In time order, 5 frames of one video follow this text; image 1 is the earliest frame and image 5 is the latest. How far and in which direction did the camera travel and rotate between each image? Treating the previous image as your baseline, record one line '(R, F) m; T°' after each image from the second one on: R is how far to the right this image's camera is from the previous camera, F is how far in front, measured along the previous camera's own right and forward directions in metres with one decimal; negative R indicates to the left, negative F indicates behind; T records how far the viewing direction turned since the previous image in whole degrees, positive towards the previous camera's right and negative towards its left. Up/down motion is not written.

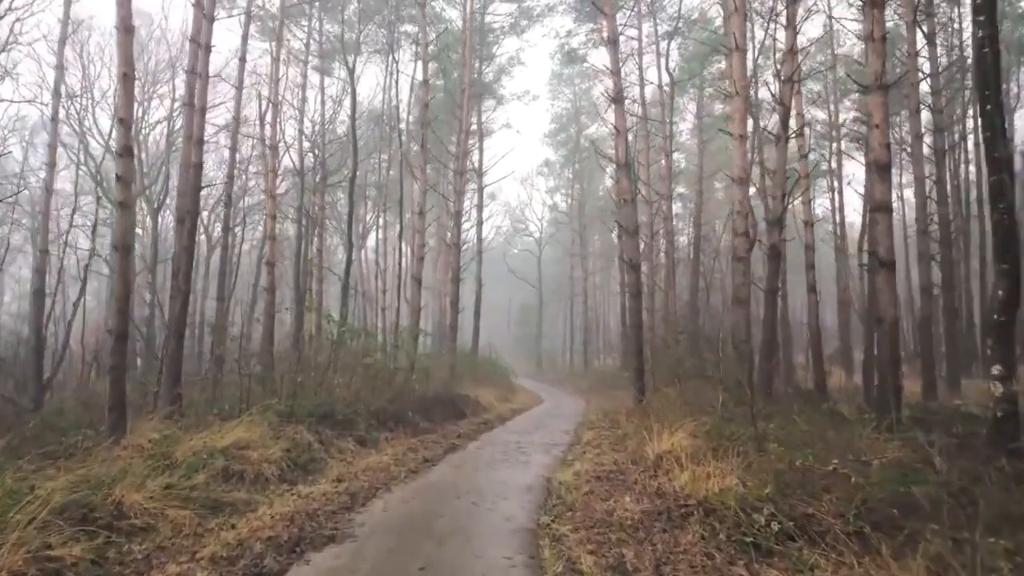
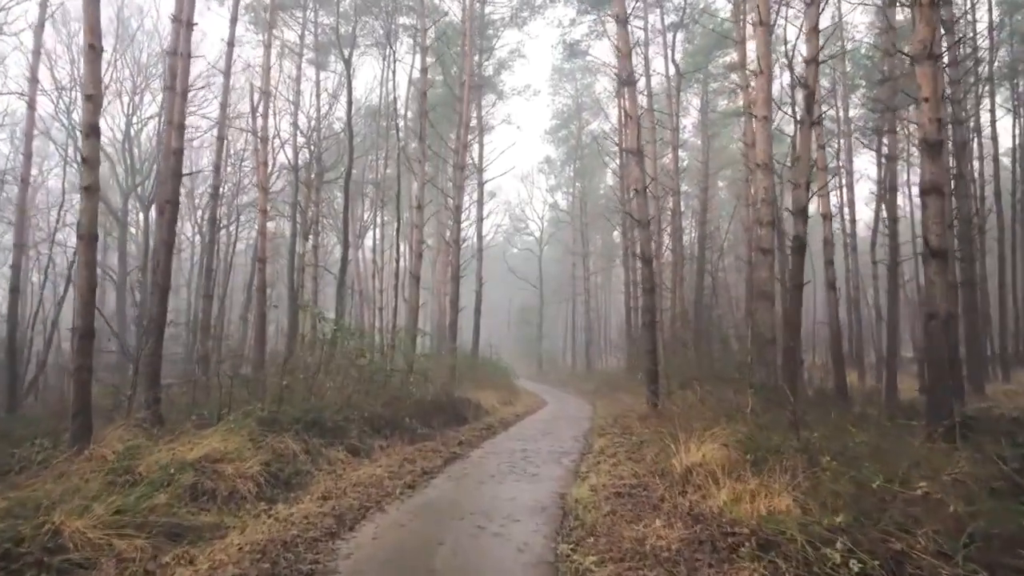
(-0.1, +0.8) m; 0°
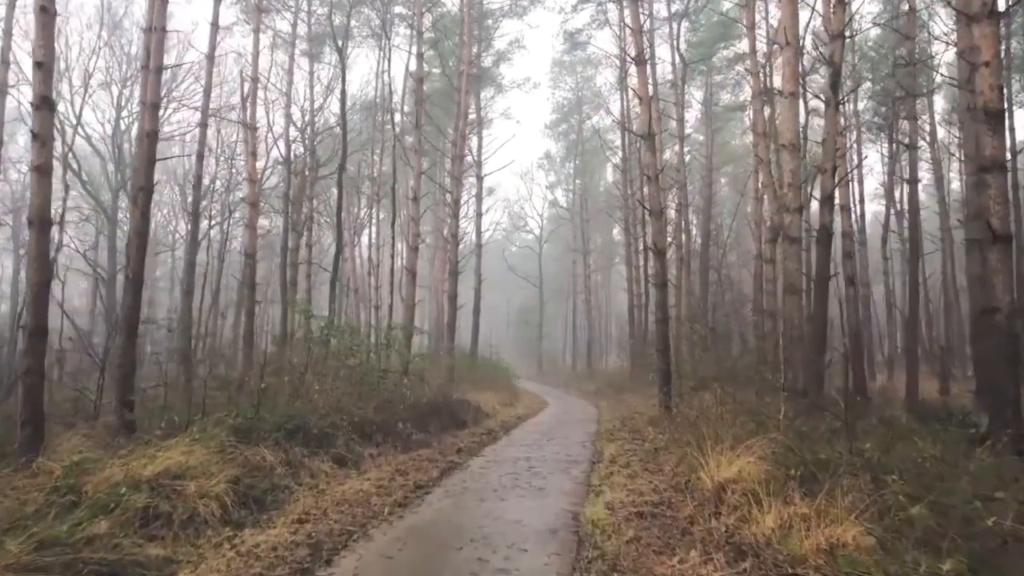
(-0.1, +0.8) m; 0°
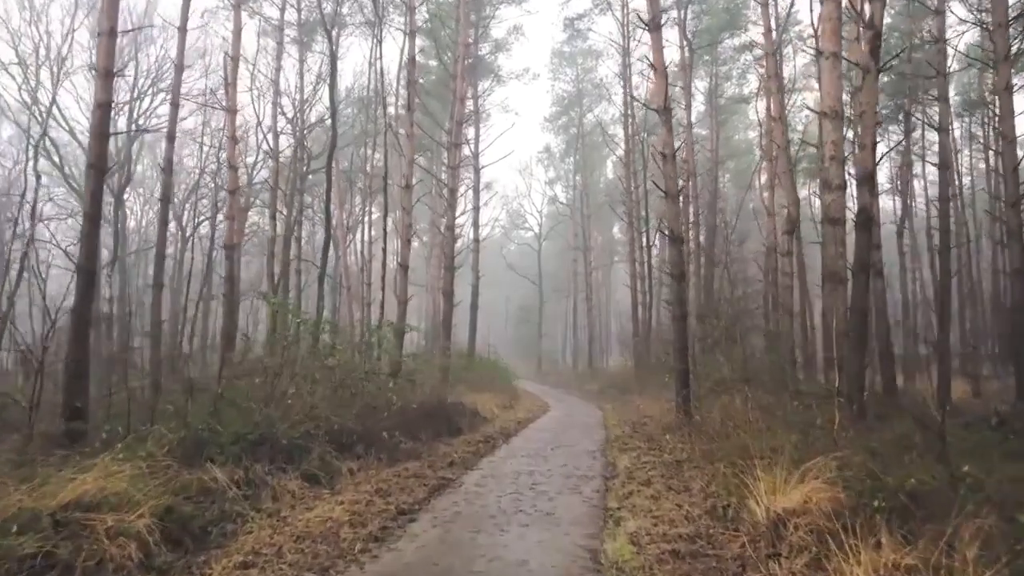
(0.0, +1.1) m; 0°
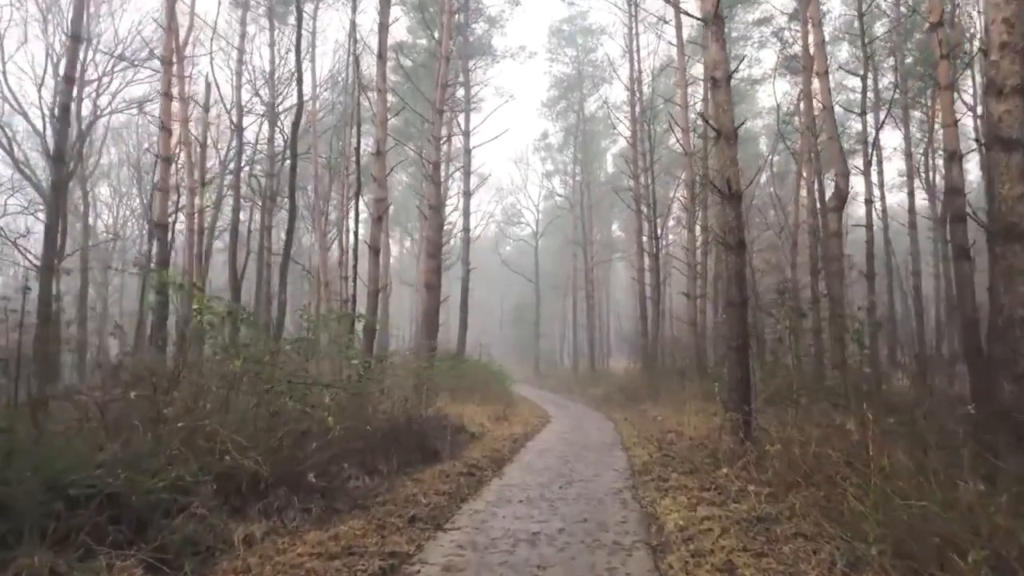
(0.0, +2.6) m; 0°
